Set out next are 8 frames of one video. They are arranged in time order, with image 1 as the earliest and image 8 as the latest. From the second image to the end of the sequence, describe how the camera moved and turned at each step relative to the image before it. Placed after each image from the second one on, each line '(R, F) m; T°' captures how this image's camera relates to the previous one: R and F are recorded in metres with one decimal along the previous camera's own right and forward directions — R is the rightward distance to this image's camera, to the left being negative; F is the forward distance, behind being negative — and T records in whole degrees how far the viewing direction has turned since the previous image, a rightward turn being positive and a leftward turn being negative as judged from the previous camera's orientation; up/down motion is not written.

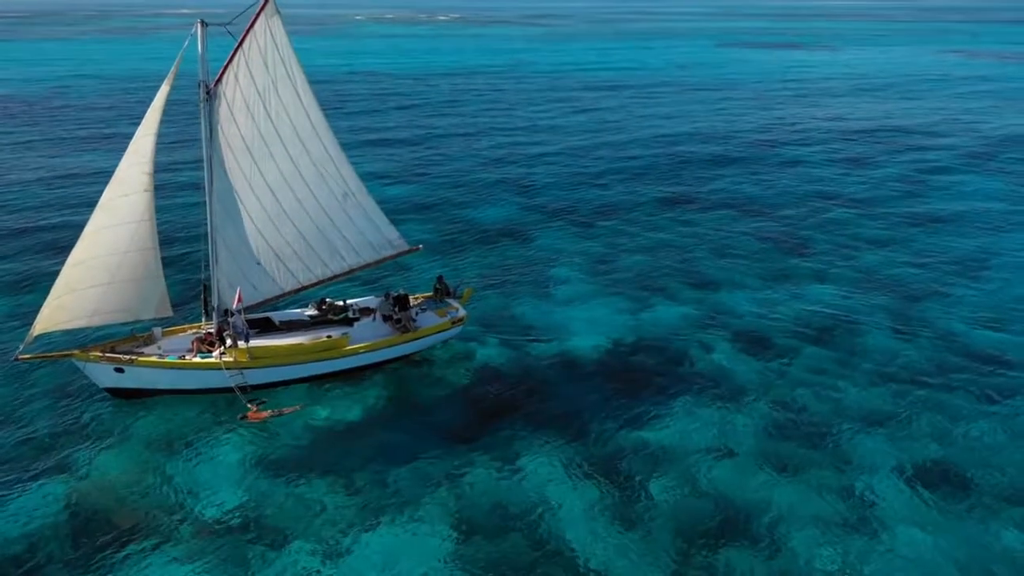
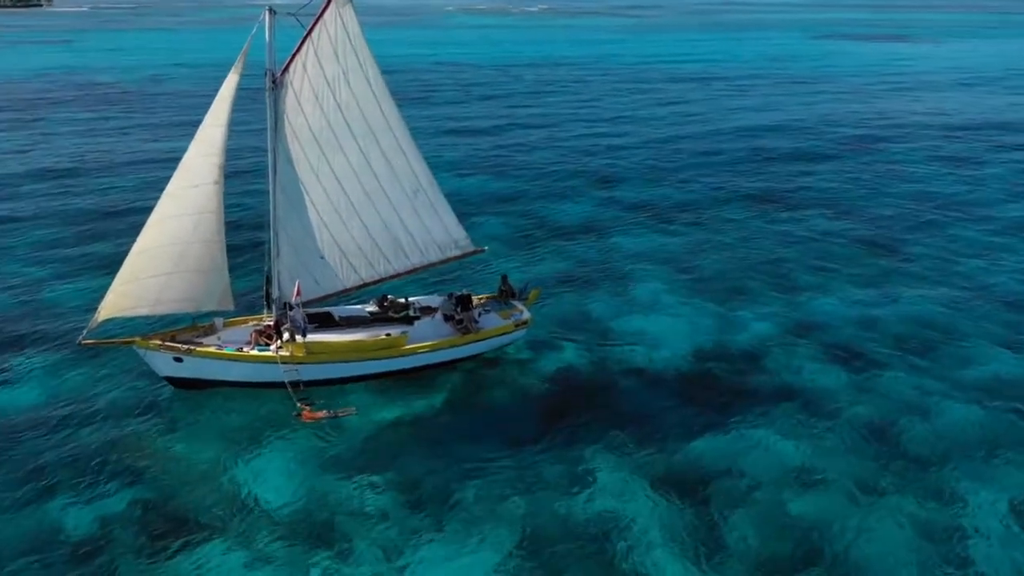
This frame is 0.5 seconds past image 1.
(+0.3, +1.4) m; -6°
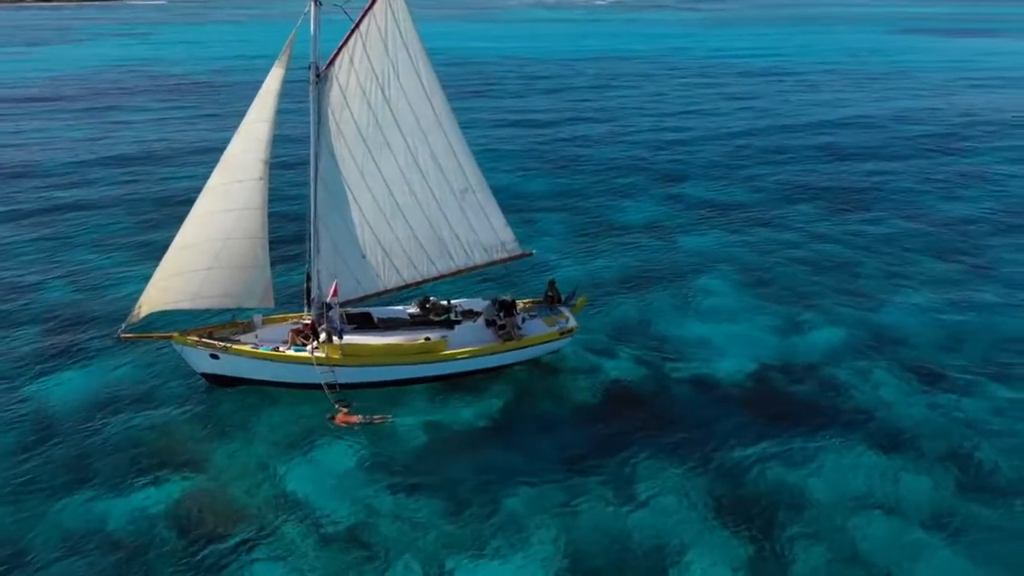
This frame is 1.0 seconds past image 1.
(+0.4, +1.3) m; -4°
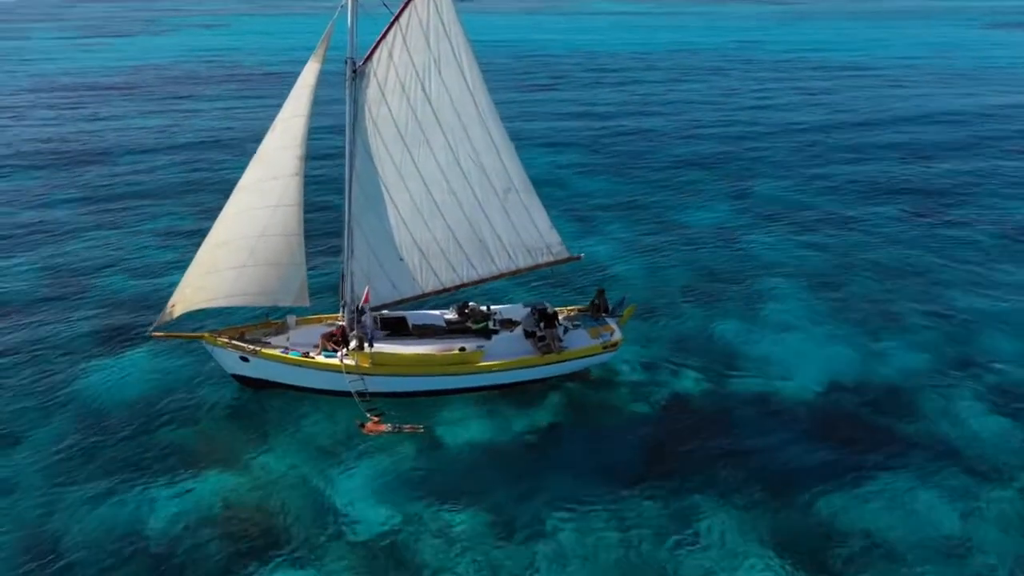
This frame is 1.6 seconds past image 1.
(+0.6, +1.5) m; -4°
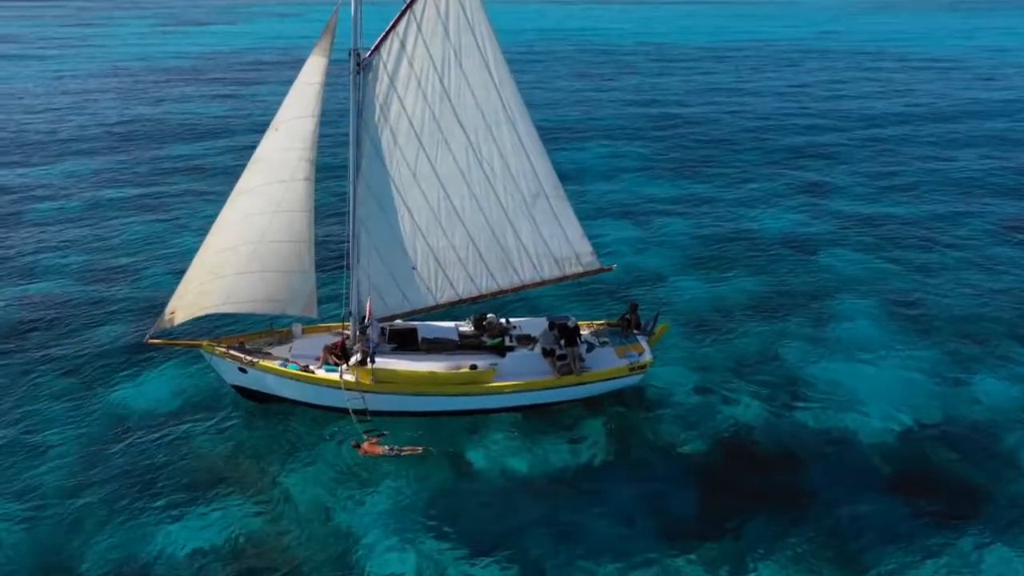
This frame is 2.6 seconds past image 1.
(+1.2, +2.3) m; -4°
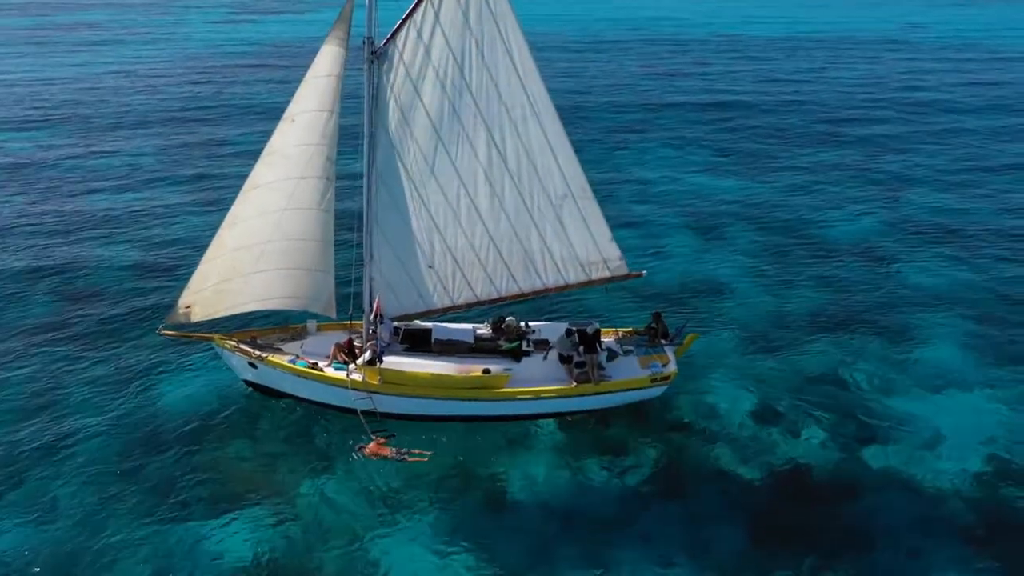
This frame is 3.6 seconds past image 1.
(+1.1, +1.1) m; -4°
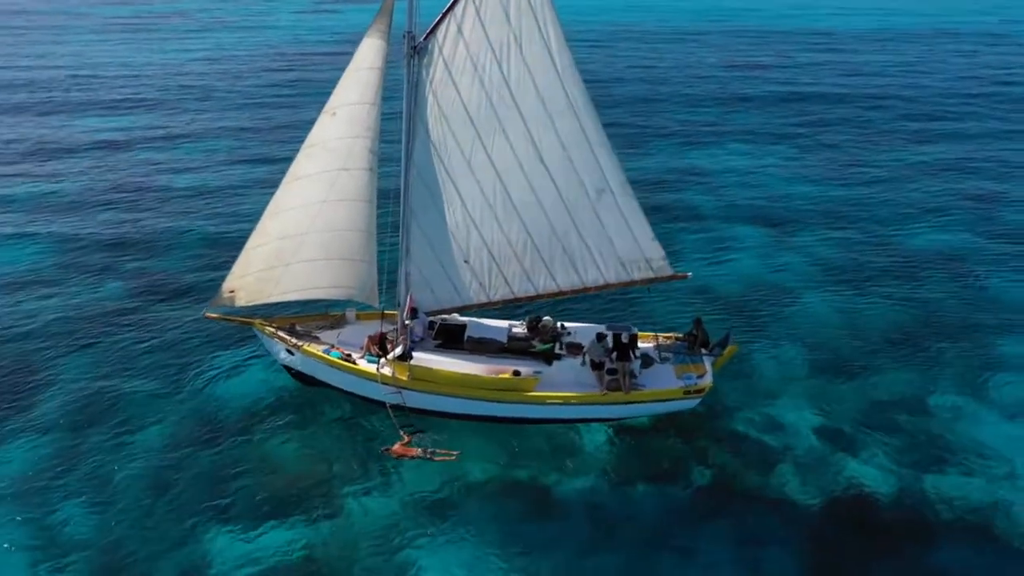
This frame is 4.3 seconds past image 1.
(+1.0, +0.4) m; -5°
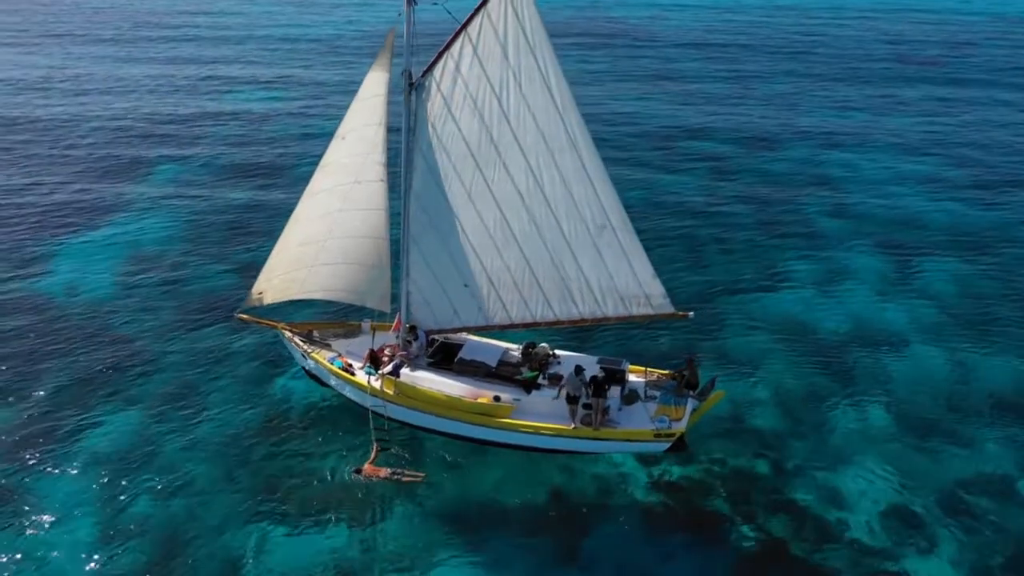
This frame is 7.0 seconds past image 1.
(+3.7, -0.4) m; -9°
